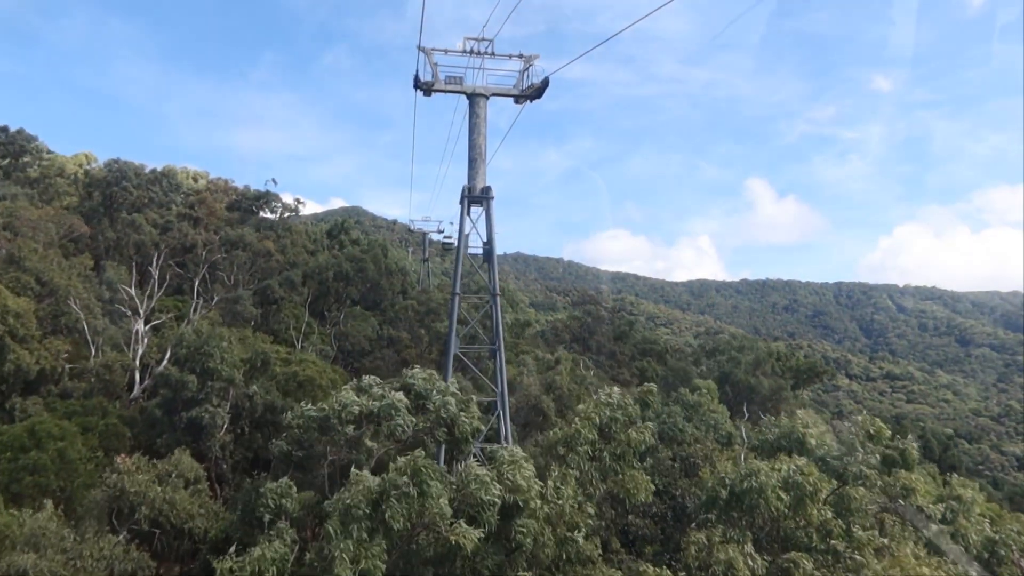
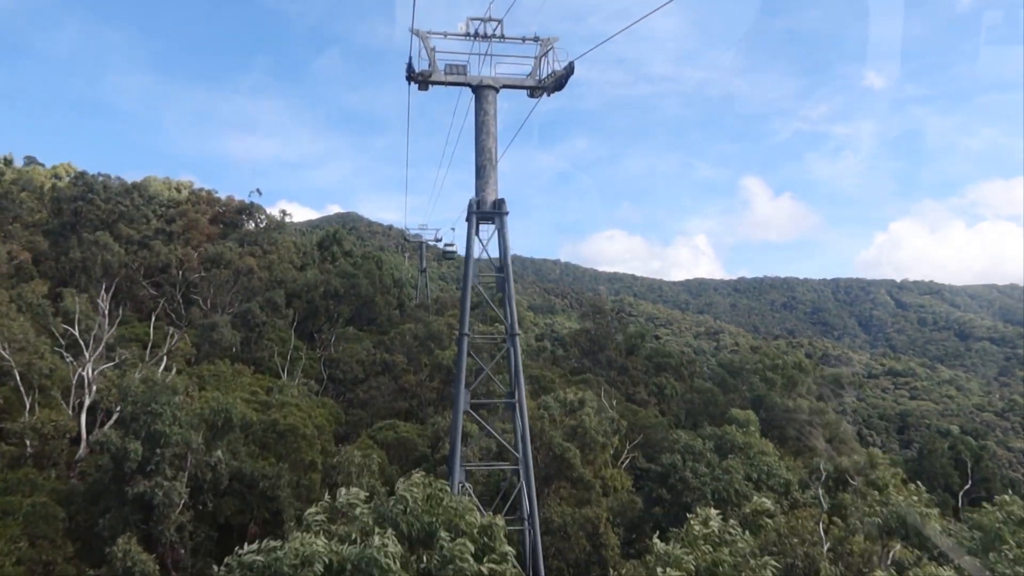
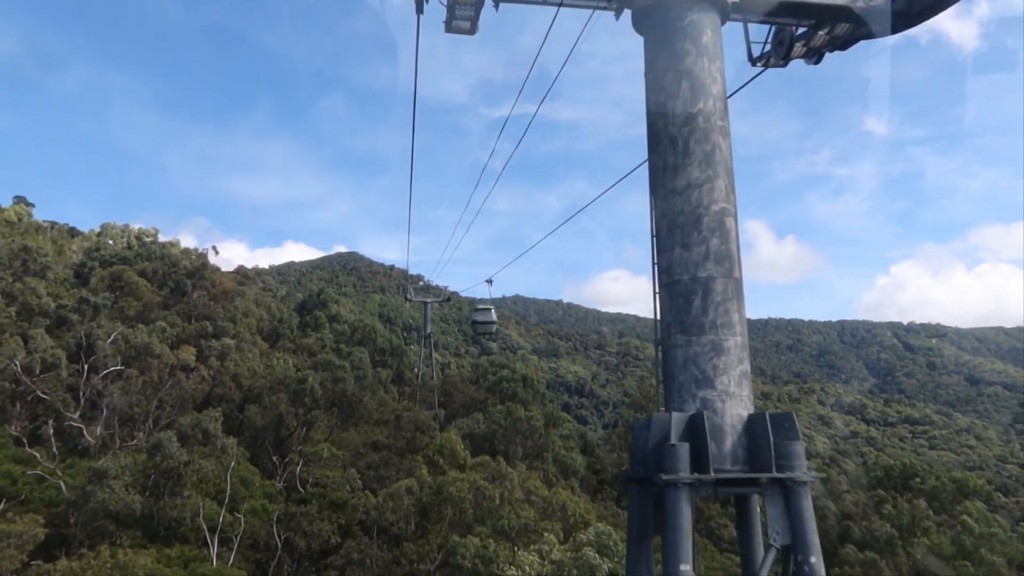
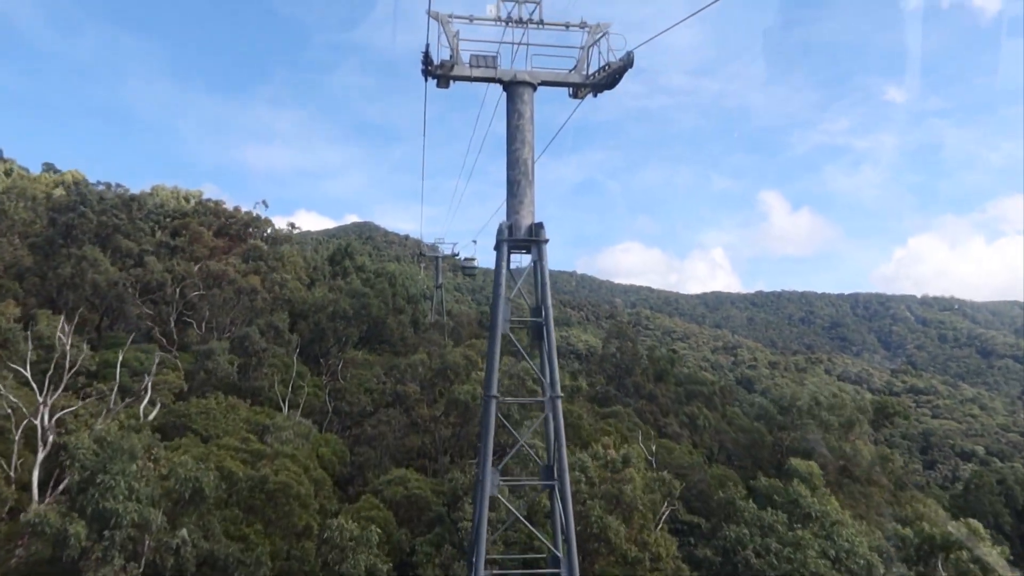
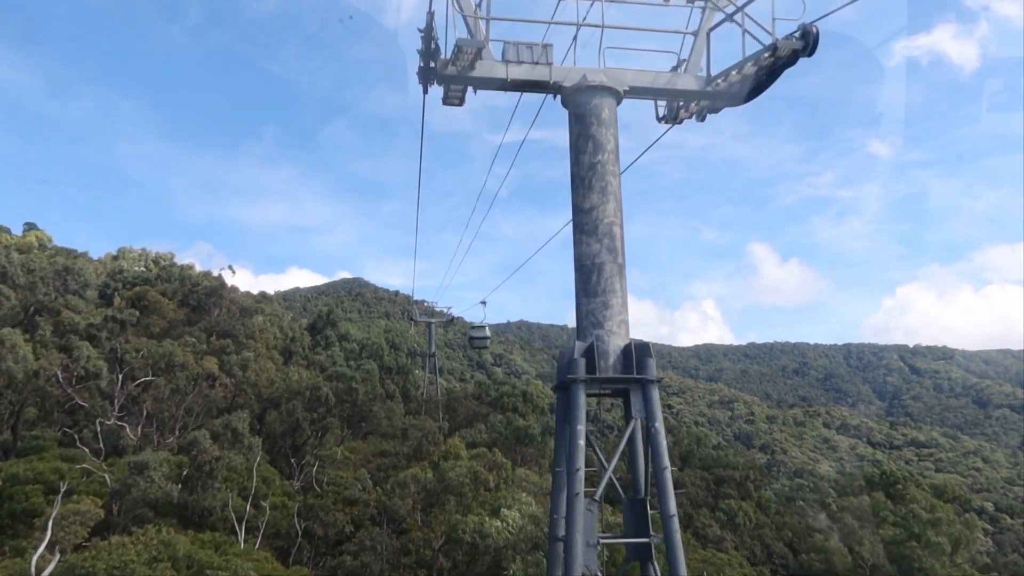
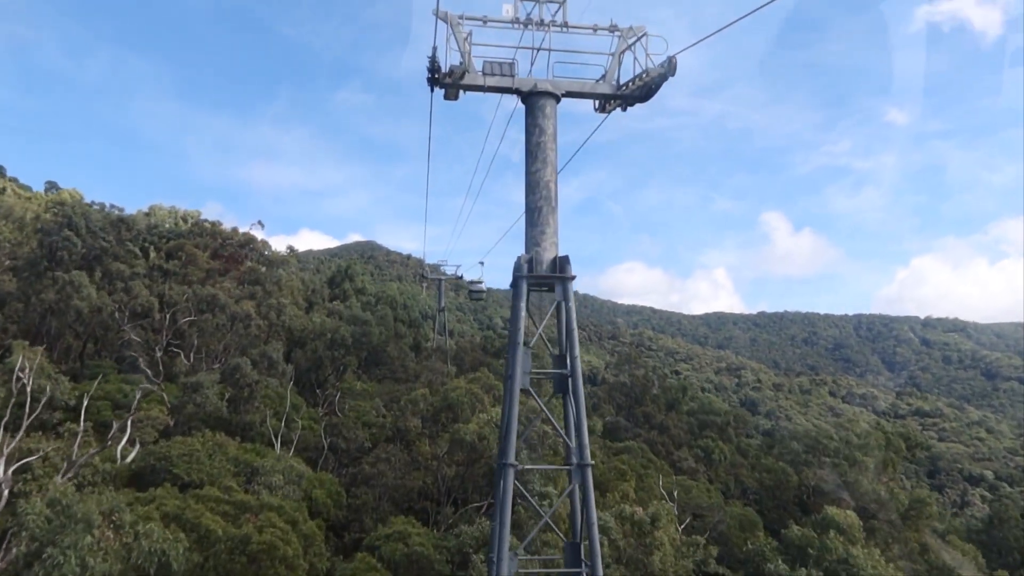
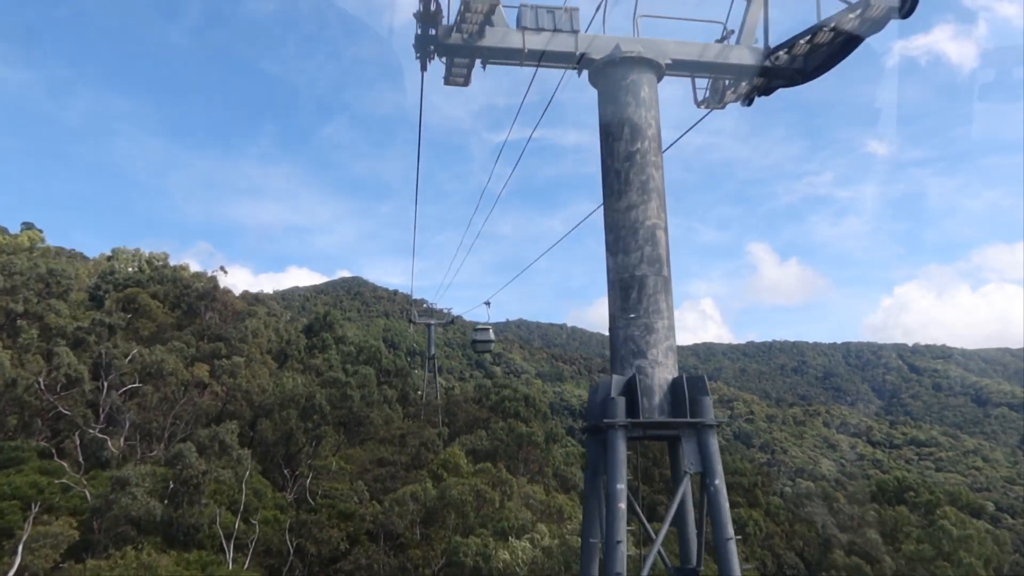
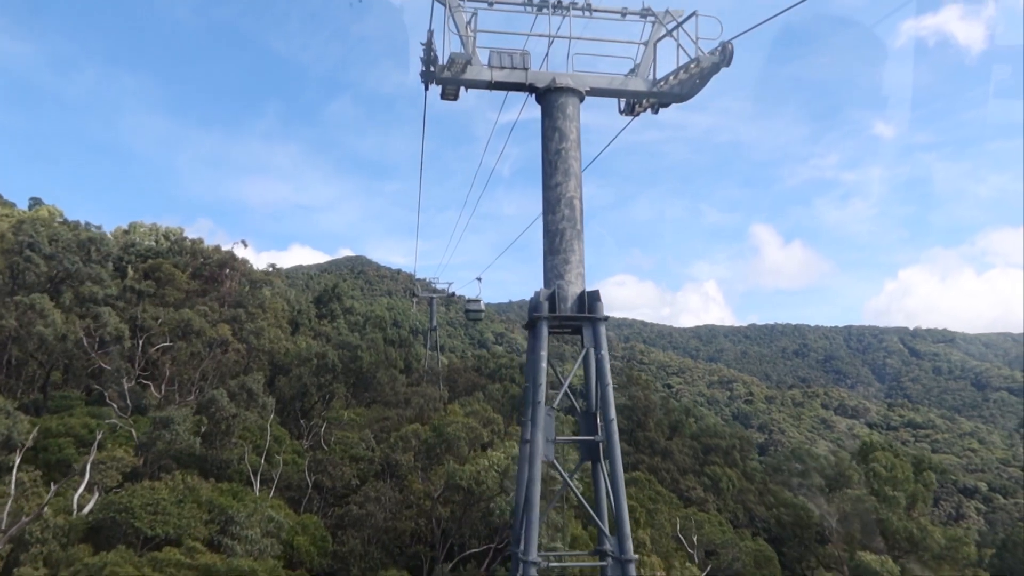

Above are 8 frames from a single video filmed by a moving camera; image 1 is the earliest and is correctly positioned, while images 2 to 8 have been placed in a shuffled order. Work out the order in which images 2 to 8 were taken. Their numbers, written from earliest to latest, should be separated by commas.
2, 4, 6, 8, 5, 7, 3
